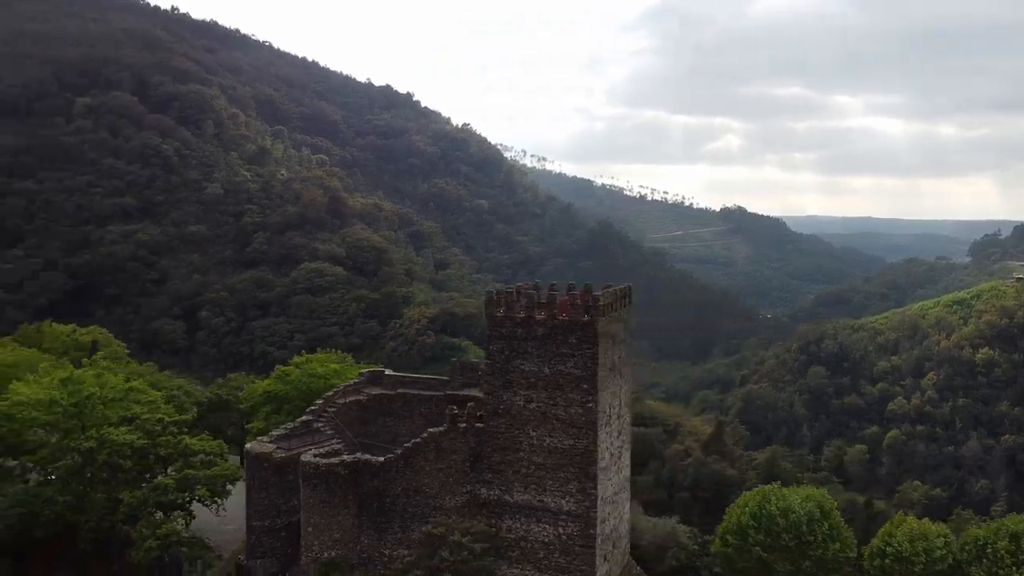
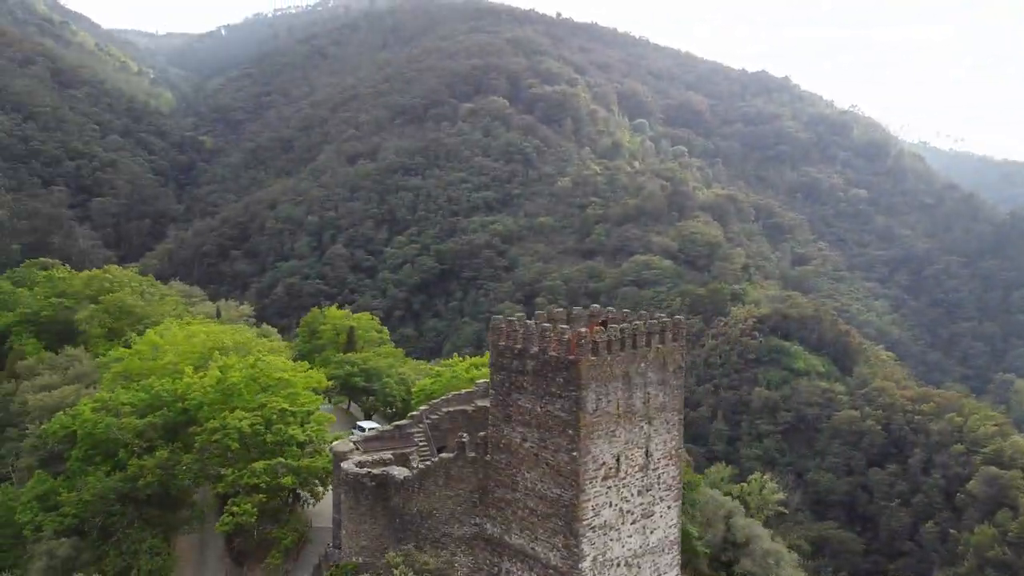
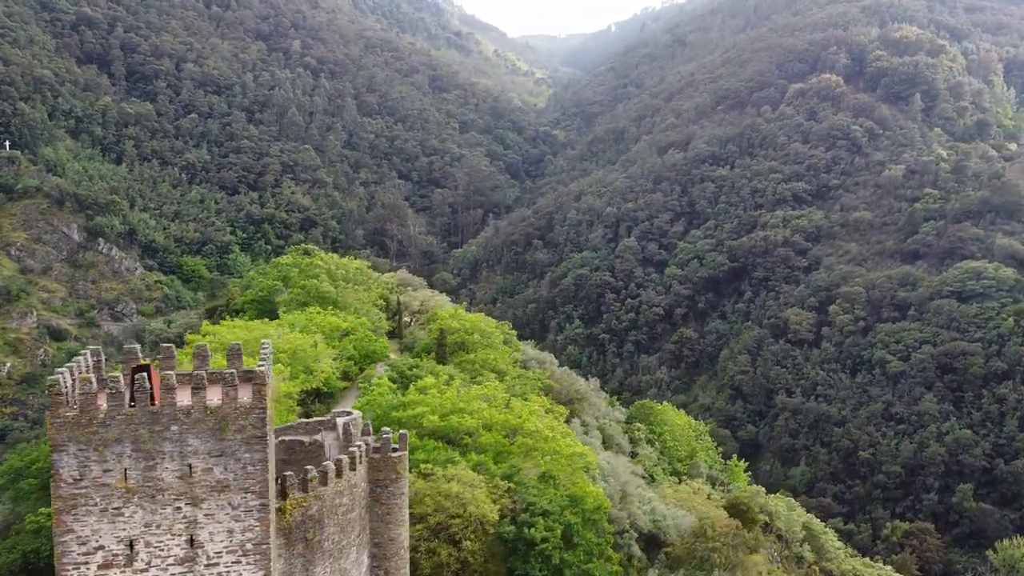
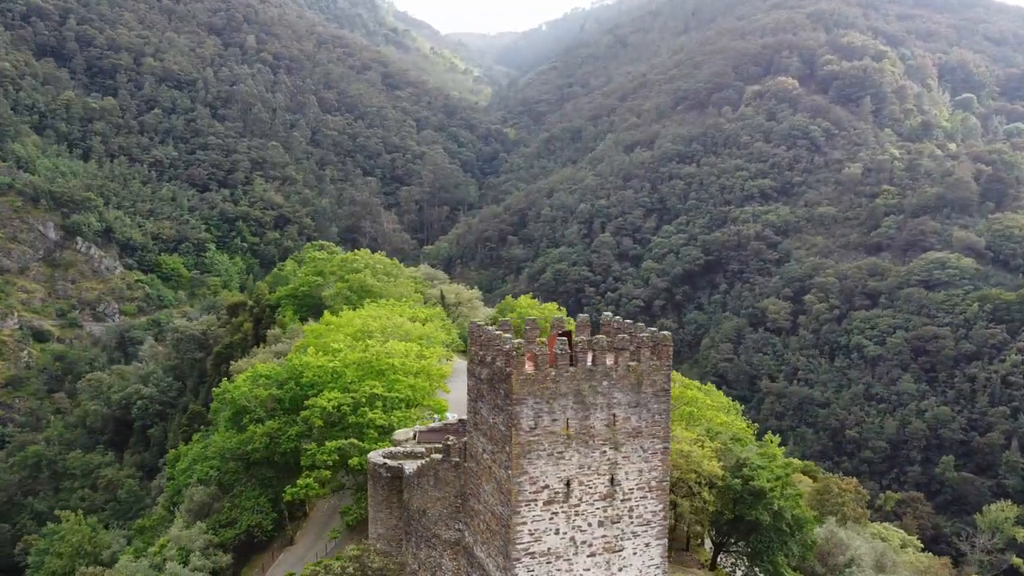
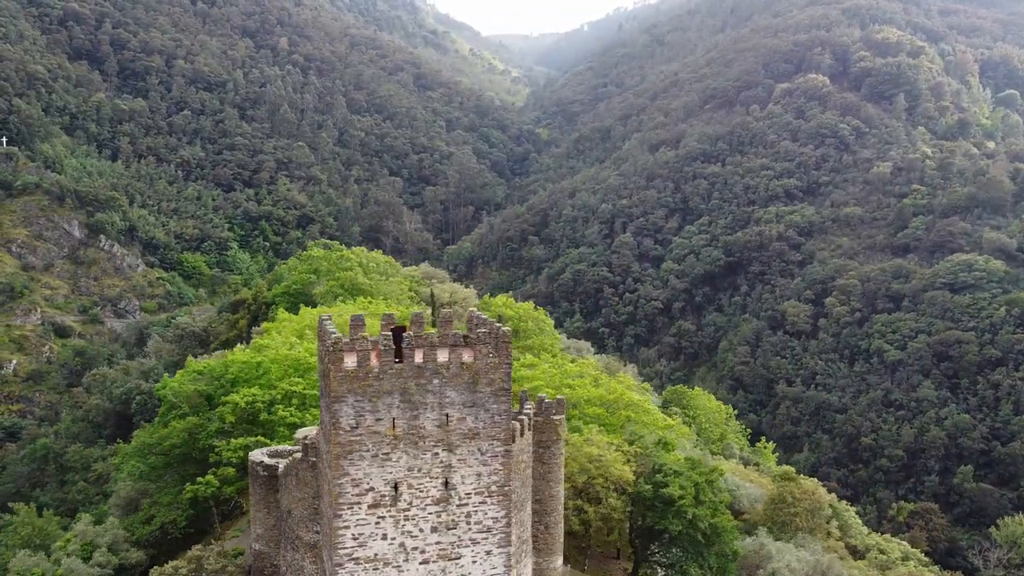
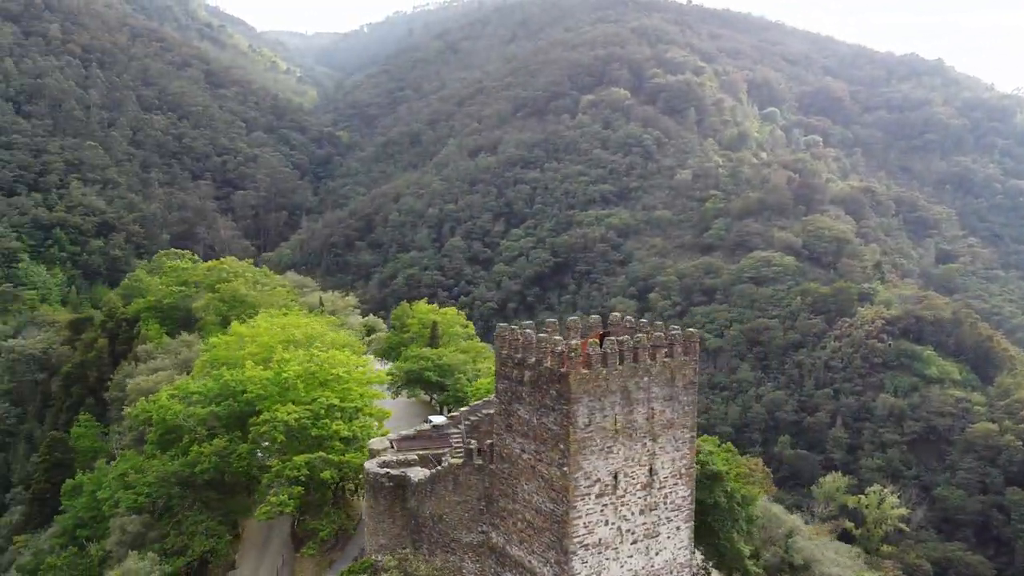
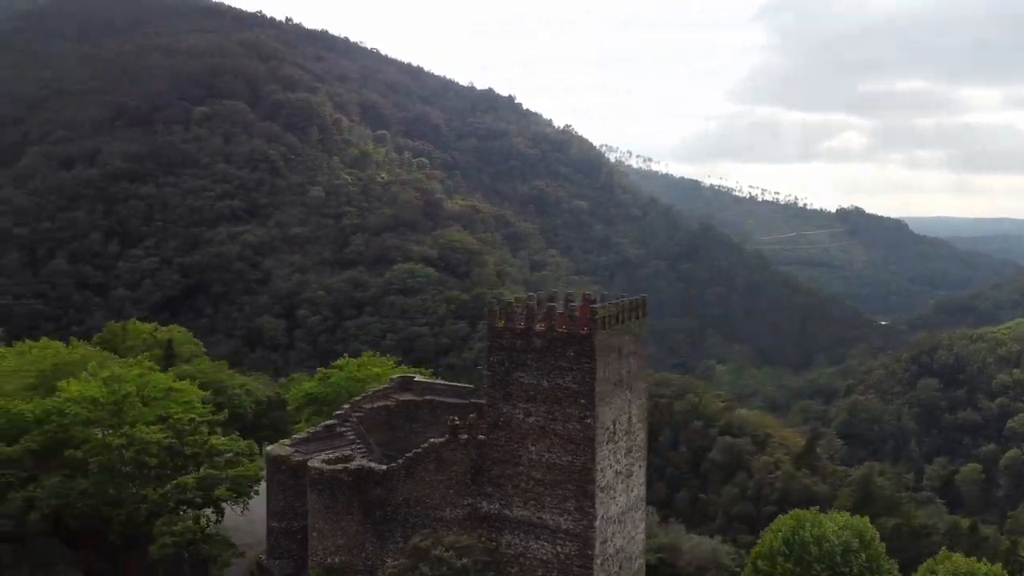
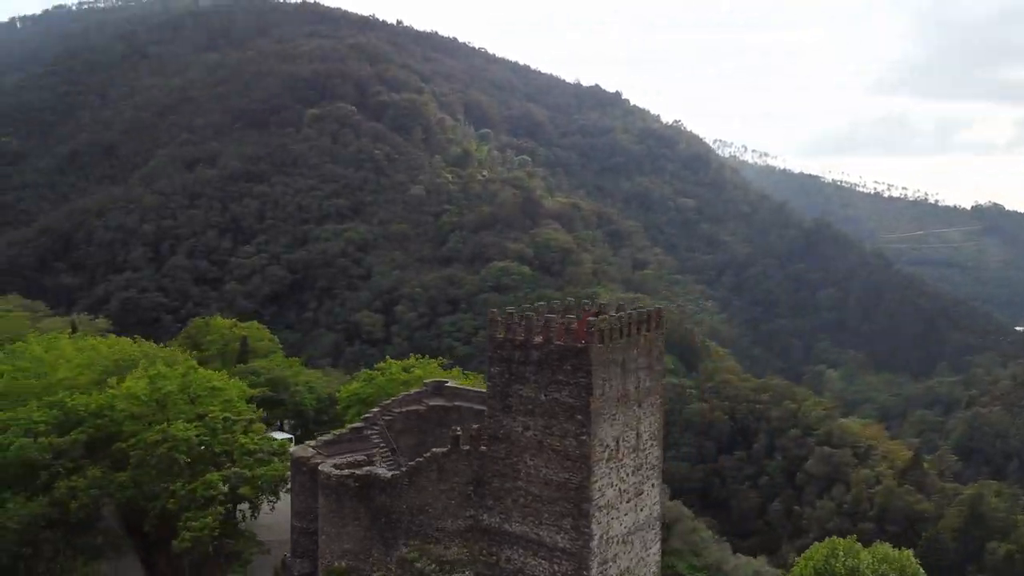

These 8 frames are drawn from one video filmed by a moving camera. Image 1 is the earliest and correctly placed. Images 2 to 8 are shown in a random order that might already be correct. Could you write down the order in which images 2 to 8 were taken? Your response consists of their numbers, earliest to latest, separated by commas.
7, 8, 2, 6, 4, 5, 3
